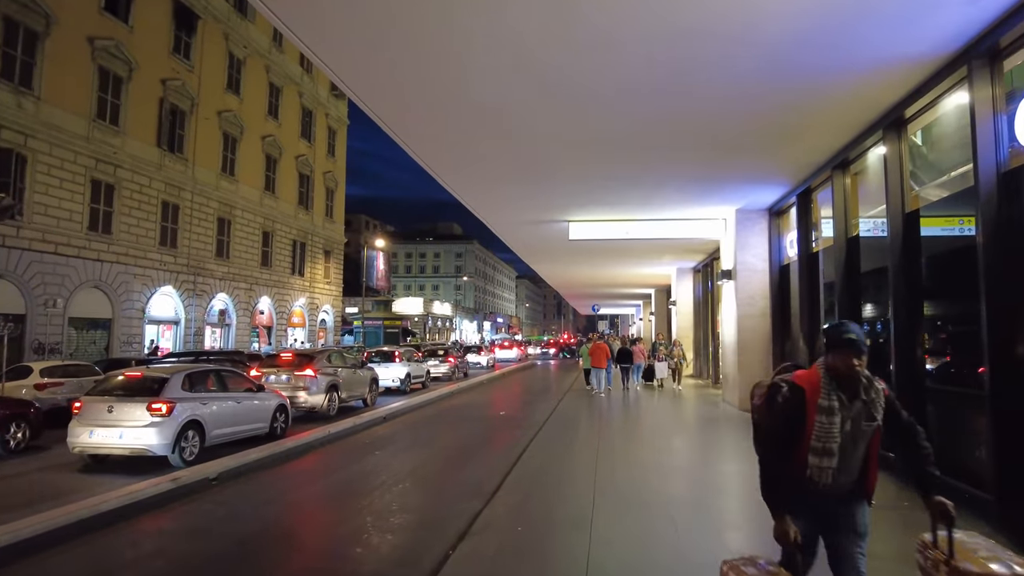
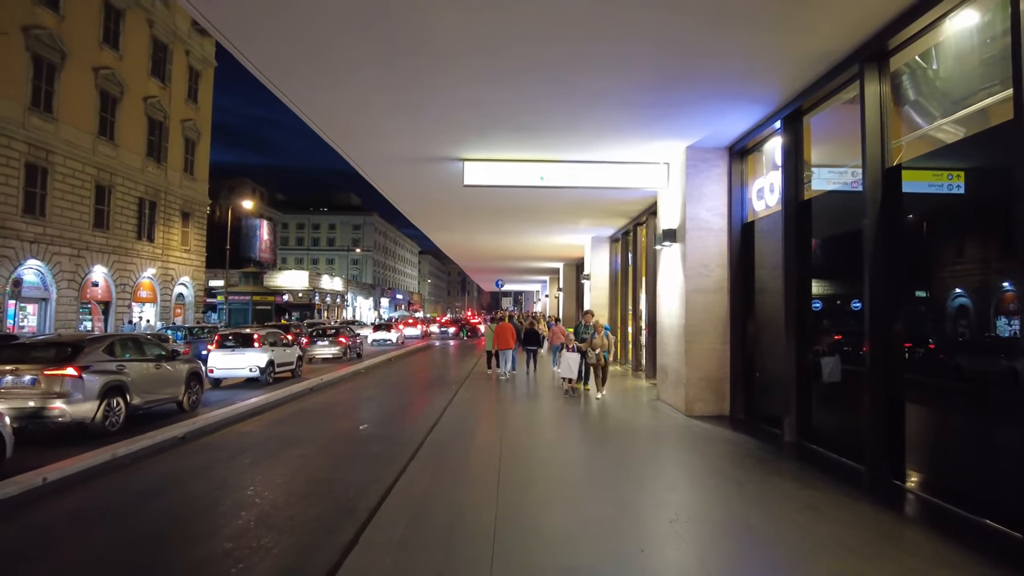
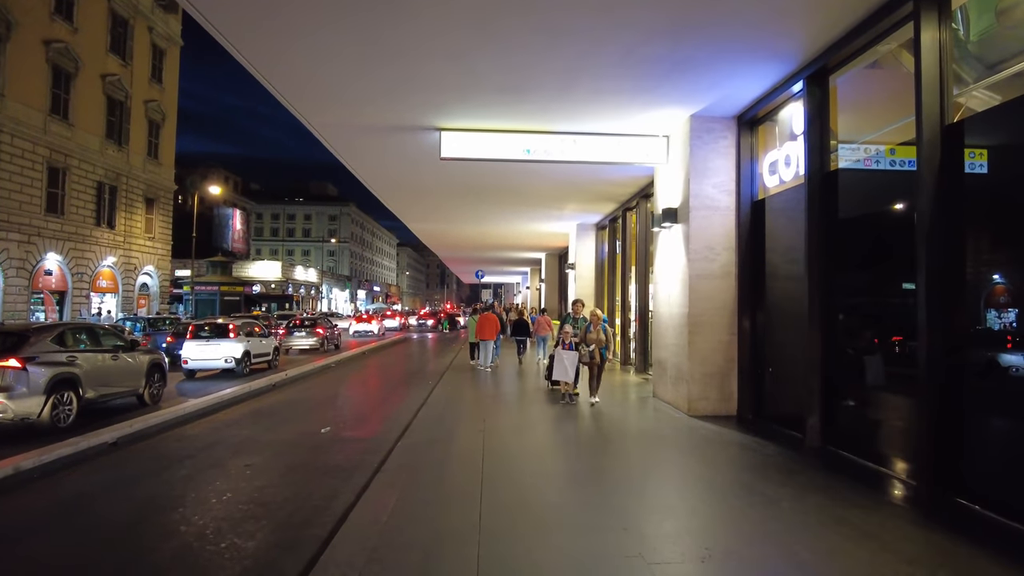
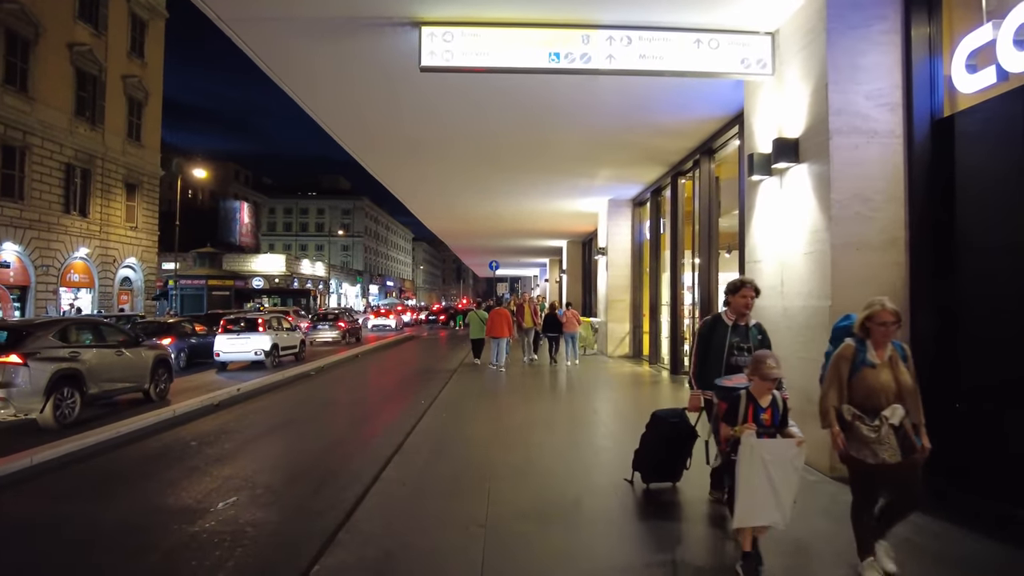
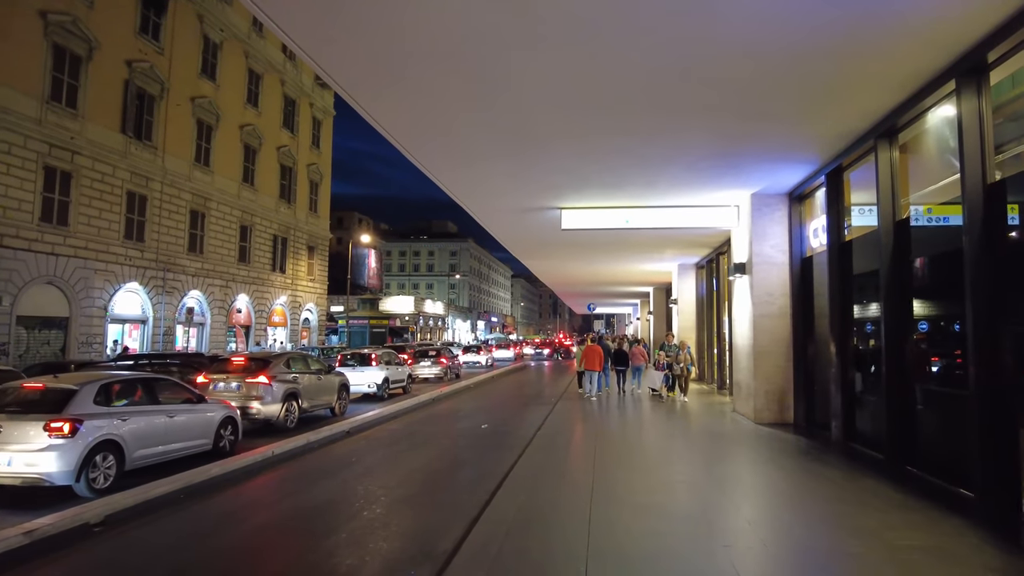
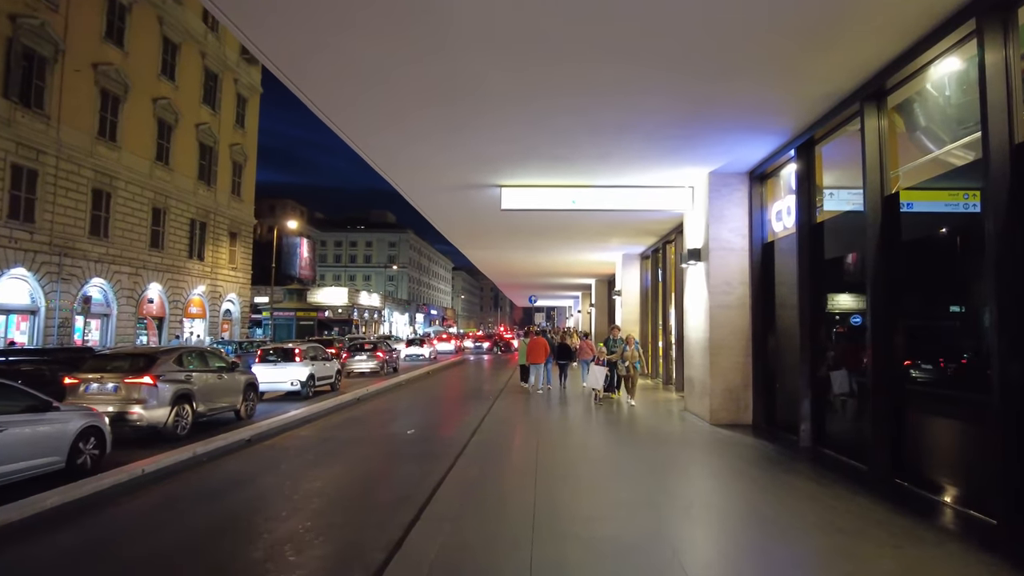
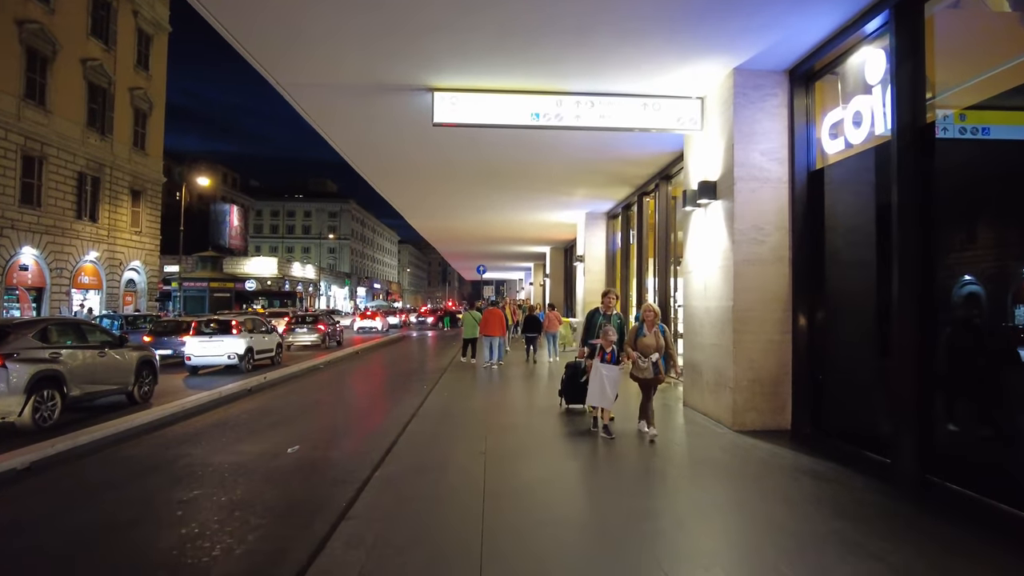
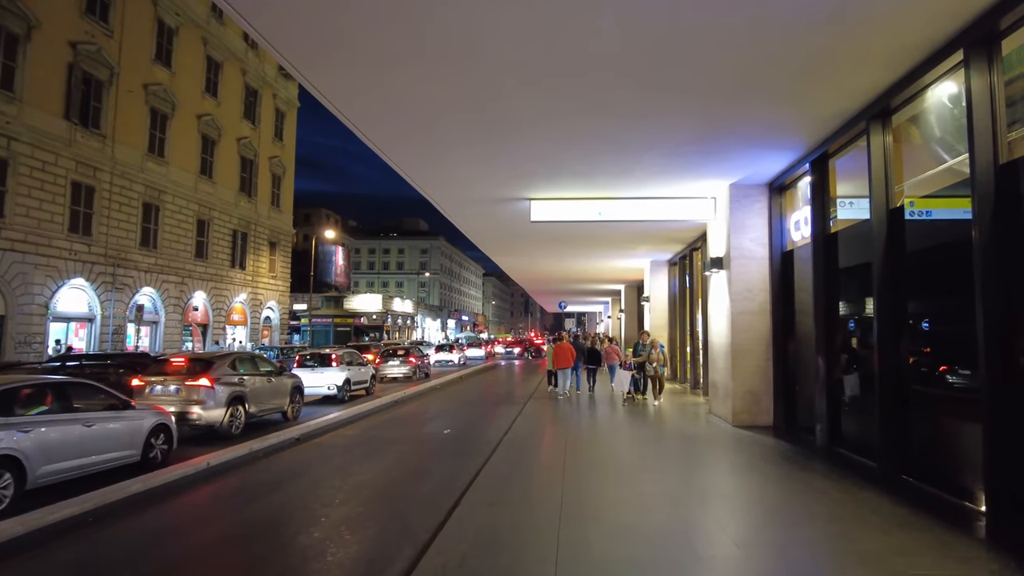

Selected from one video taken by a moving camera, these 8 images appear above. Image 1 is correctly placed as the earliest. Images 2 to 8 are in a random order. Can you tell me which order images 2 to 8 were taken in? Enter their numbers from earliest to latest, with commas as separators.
5, 8, 6, 2, 3, 7, 4
